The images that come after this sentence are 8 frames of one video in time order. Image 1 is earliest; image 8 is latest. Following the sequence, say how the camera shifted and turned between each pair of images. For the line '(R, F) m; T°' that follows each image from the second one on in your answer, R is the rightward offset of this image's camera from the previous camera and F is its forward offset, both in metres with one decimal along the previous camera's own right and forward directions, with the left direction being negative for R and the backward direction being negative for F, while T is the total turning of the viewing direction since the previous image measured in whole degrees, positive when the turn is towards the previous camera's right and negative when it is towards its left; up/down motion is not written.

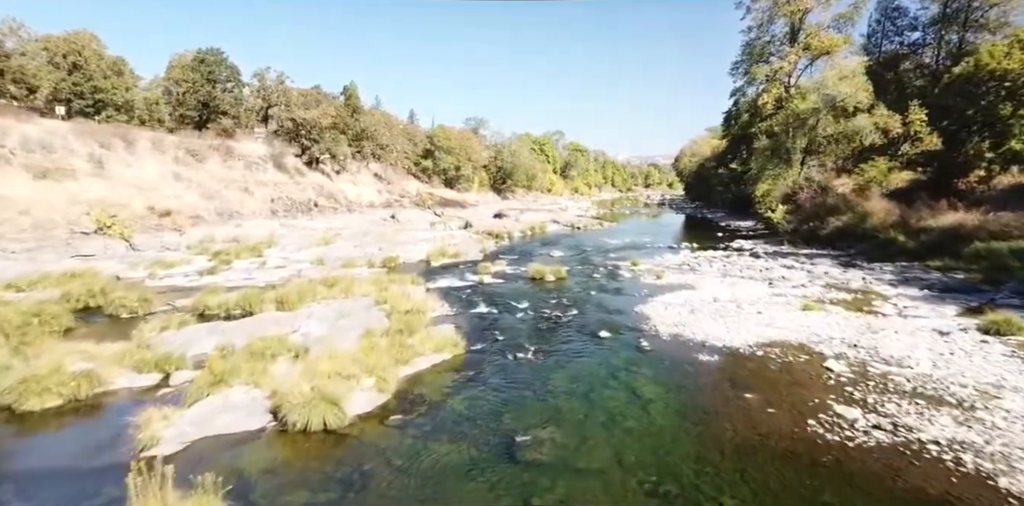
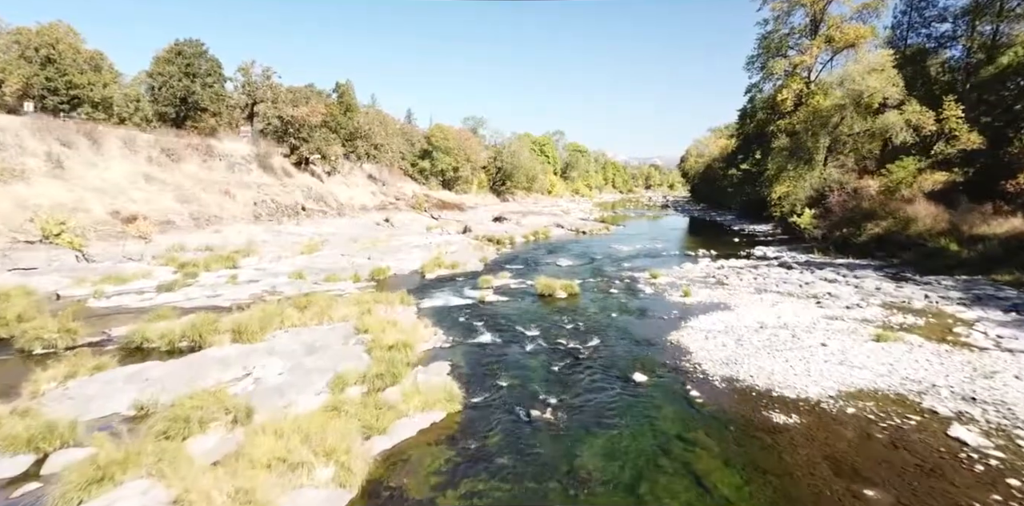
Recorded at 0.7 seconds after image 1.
(-0.3, +3.0) m; 0°
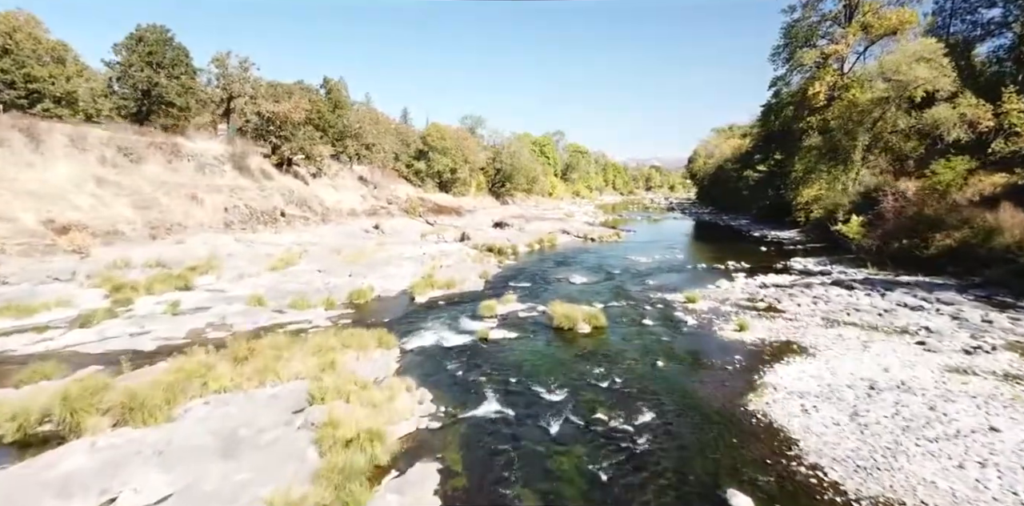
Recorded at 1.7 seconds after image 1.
(-0.4, +4.3) m; 0°
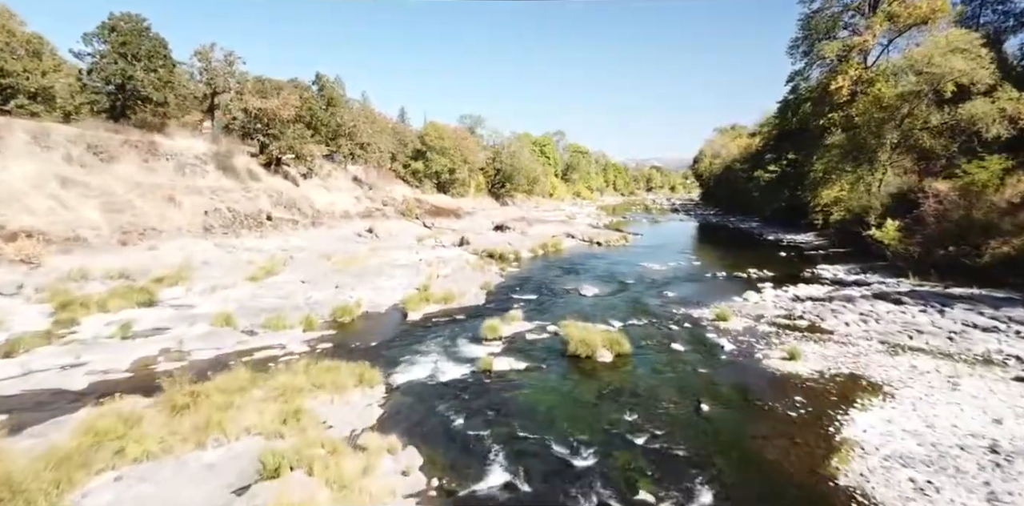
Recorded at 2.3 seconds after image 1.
(-0.3, +2.6) m; 0°
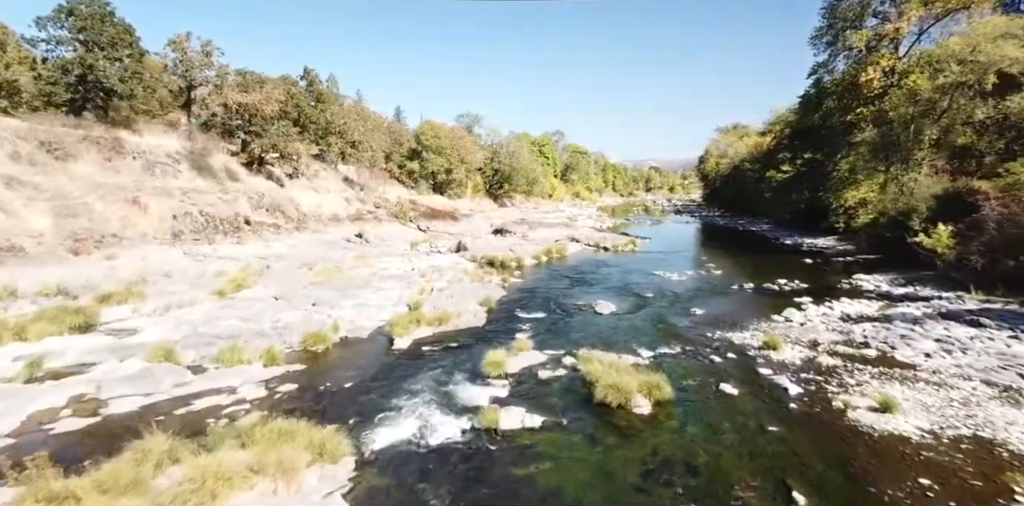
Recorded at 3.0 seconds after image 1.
(-0.3, +3.1) m; 0°
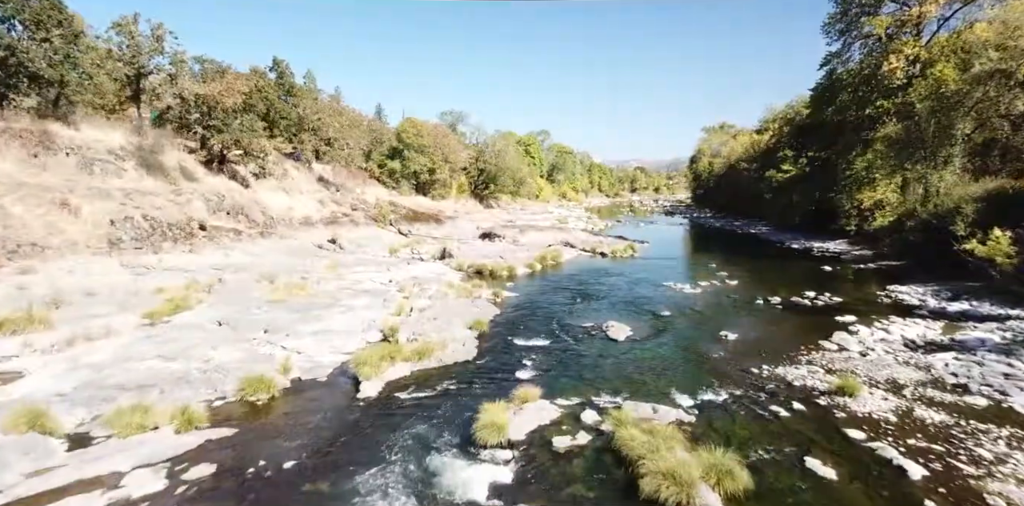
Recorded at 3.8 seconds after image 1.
(-0.4, +3.6) m; +2°
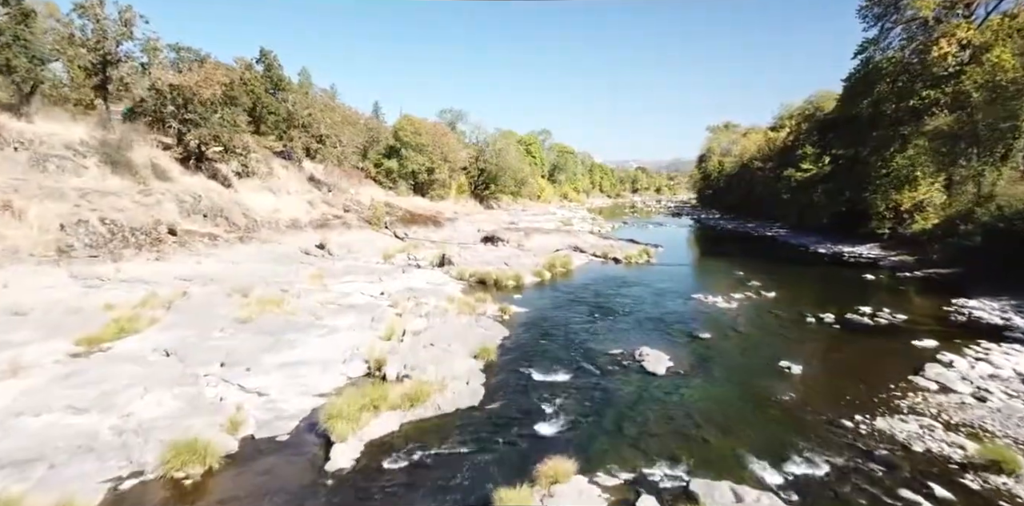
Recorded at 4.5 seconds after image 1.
(-0.4, +3.3) m; 0°
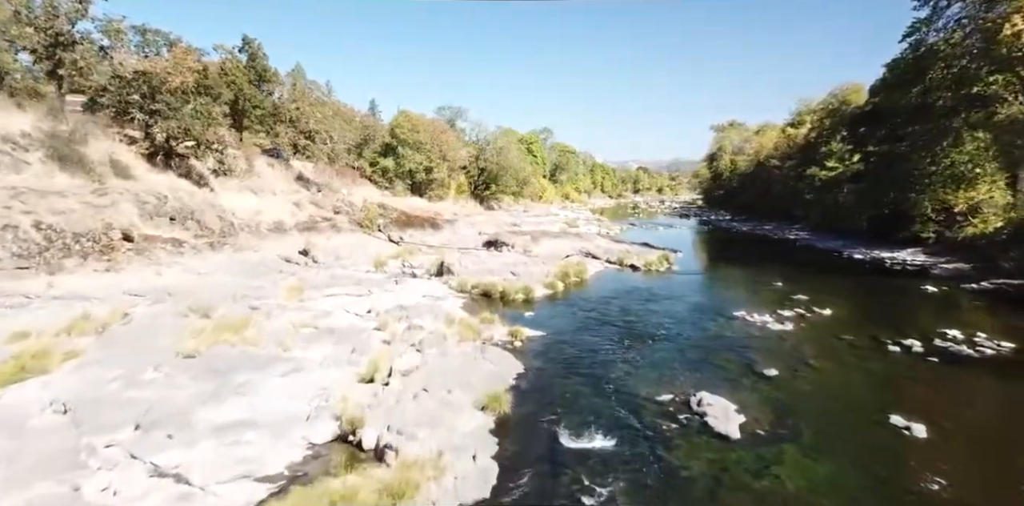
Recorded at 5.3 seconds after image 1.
(-0.5, +3.7) m; 0°
